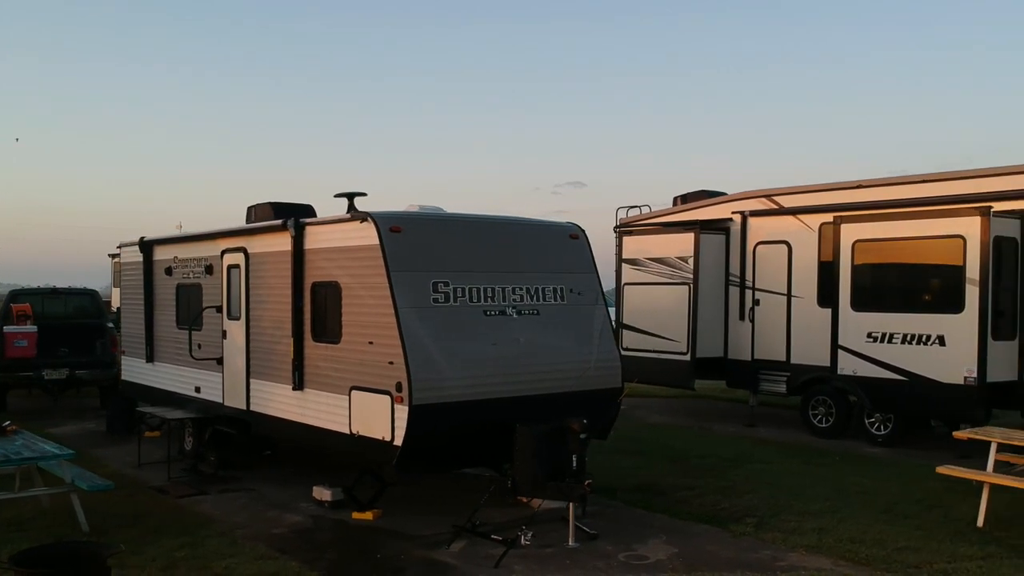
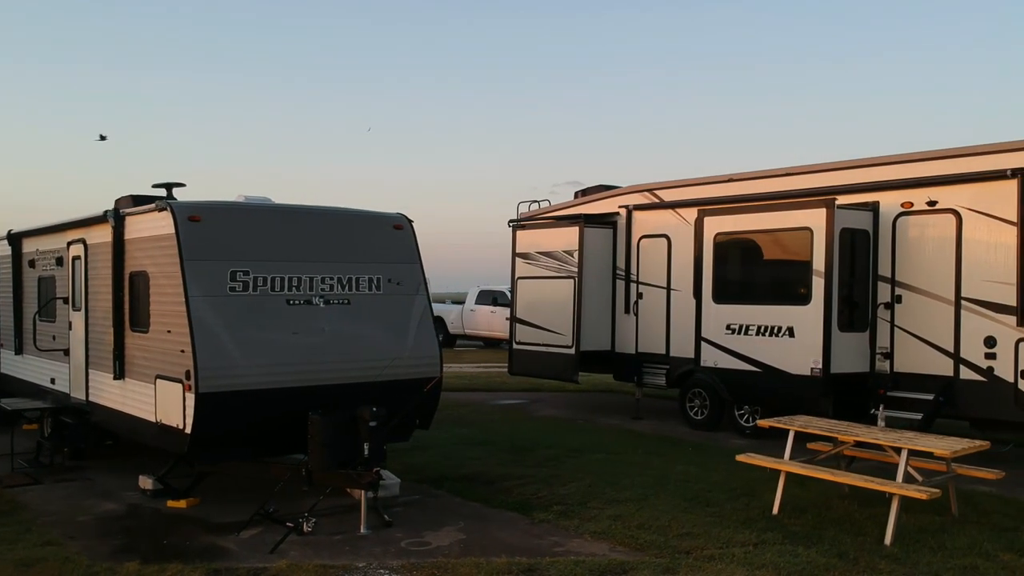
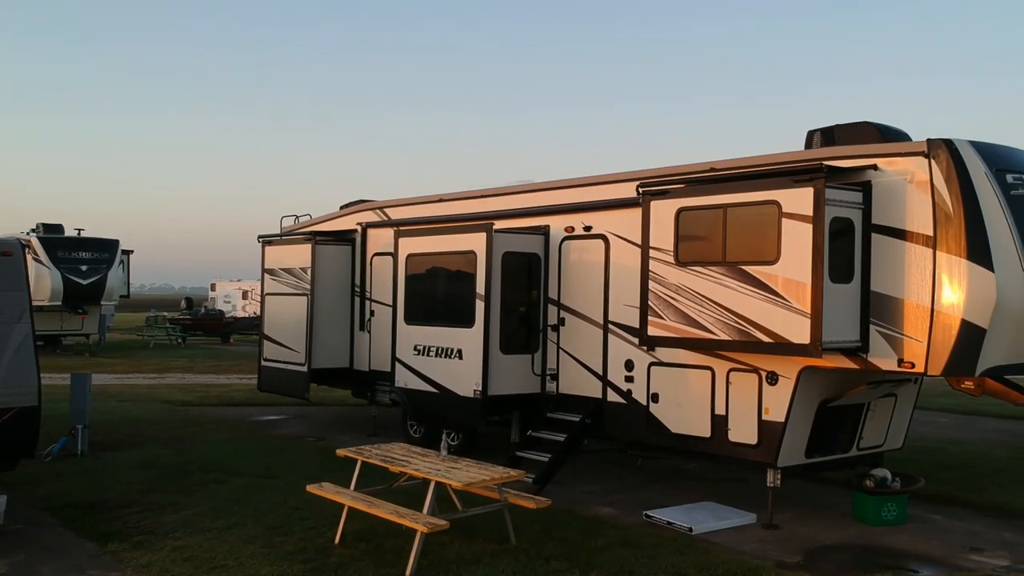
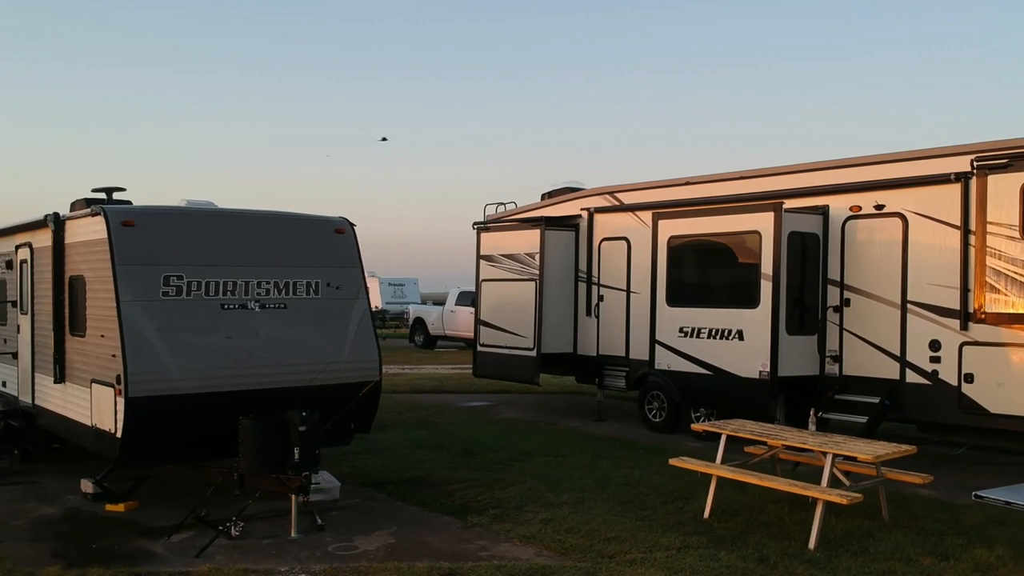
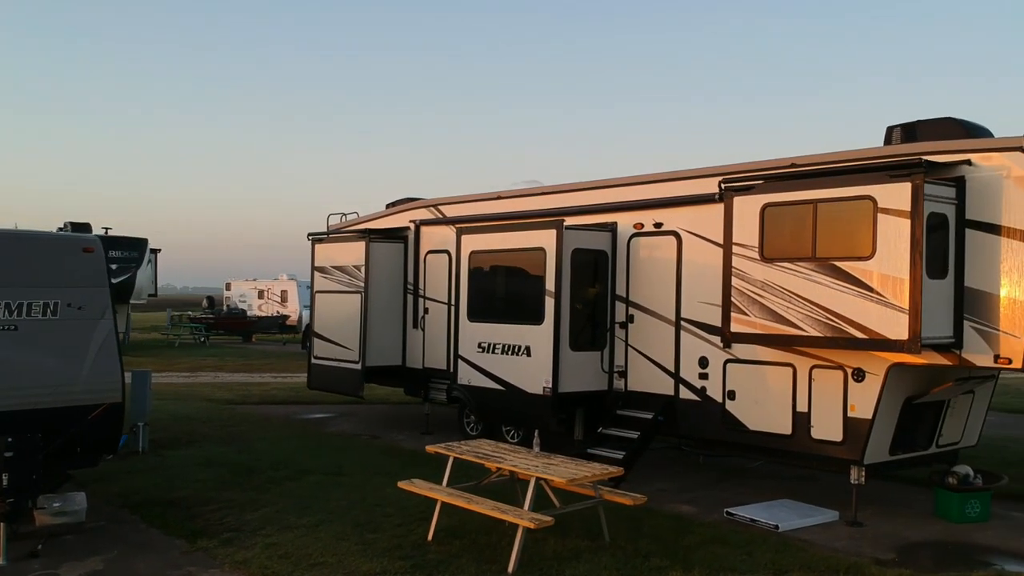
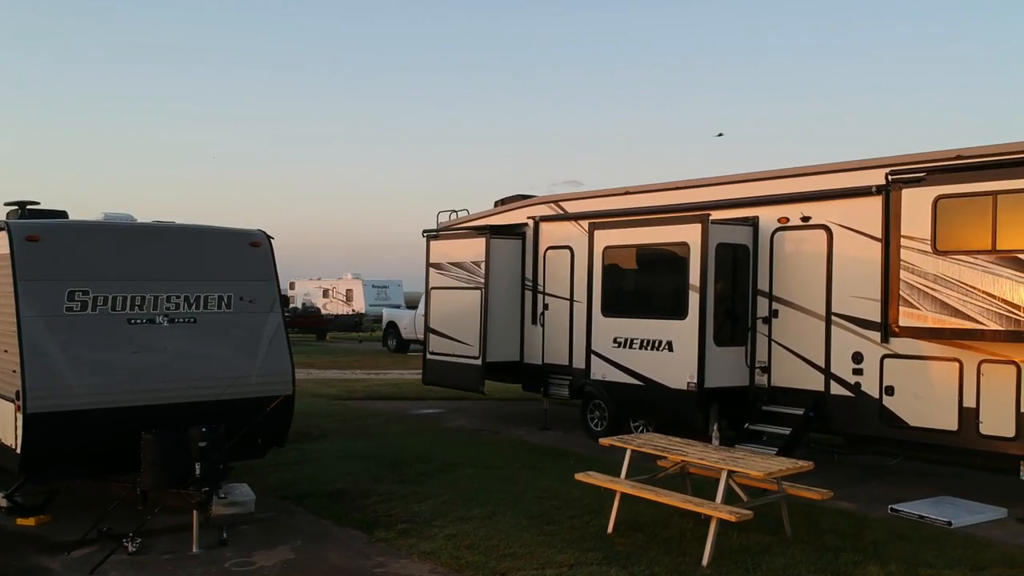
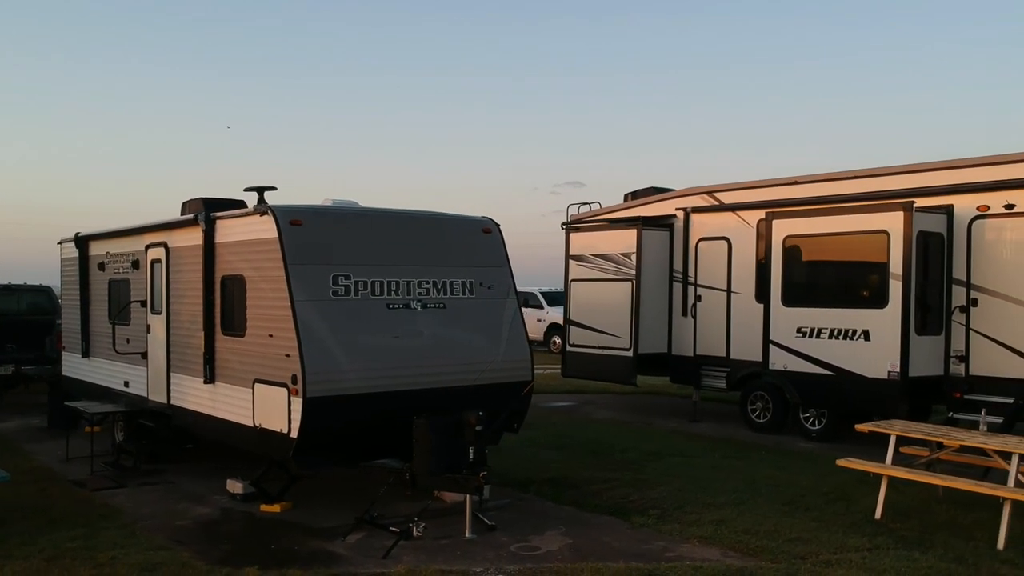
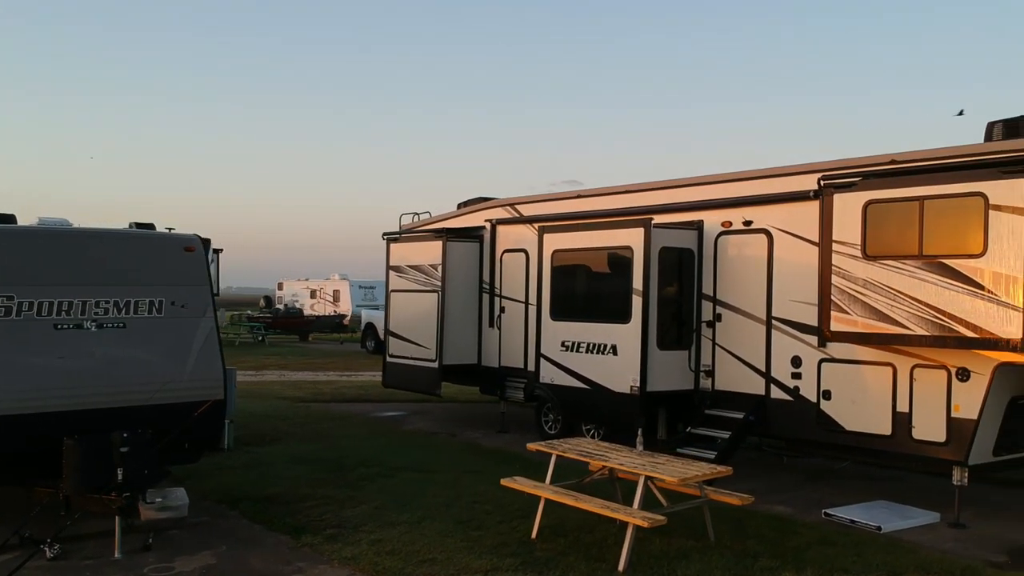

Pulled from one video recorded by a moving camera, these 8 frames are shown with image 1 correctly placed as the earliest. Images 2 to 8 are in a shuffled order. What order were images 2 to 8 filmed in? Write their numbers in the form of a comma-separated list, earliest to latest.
7, 2, 4, 6, 8, 5, 3
